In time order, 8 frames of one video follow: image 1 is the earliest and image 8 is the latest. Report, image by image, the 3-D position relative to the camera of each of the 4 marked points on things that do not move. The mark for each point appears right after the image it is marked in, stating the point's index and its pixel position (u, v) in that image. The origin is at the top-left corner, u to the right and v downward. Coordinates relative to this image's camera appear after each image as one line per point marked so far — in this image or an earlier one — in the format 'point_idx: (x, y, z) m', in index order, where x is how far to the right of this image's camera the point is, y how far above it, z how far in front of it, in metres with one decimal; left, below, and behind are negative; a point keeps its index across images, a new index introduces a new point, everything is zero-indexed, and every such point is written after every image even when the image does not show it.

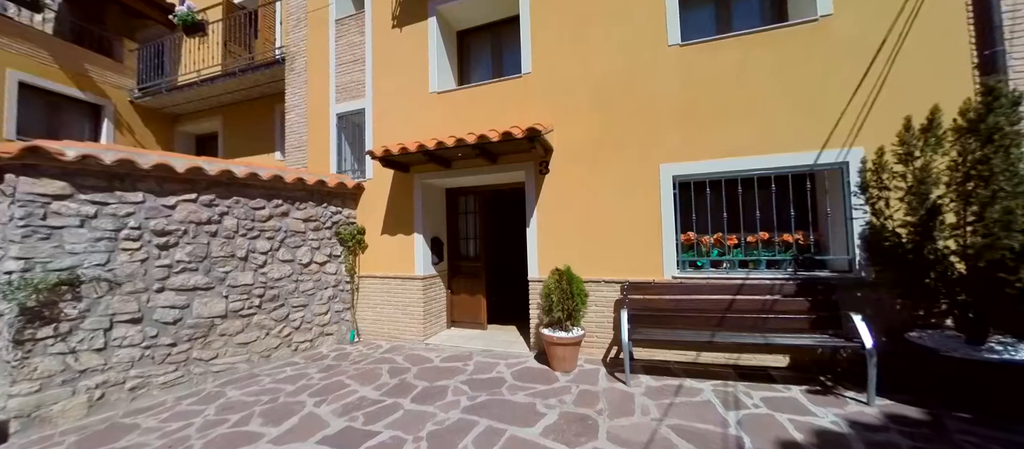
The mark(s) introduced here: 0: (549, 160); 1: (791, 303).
0: (+0.5, +0.9, +4.9) m
1: (+2.8, -0.8, +3.8) m
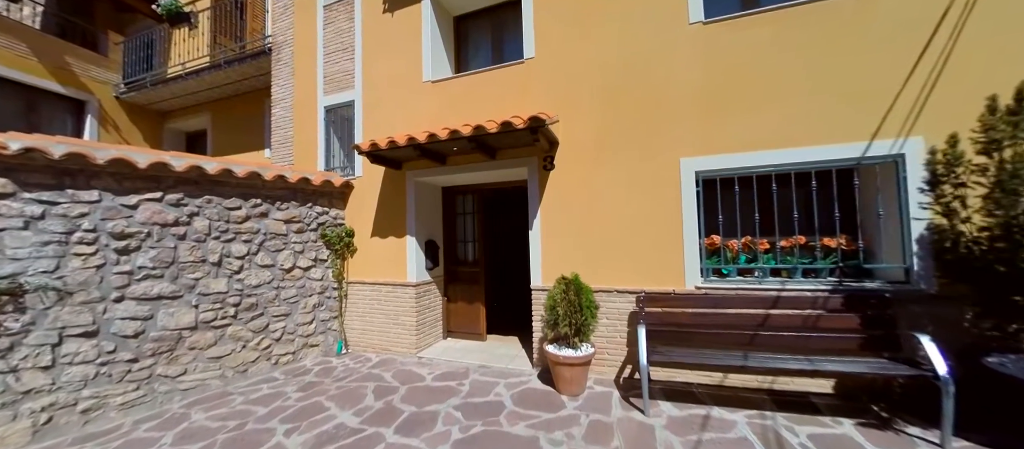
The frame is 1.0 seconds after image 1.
0: (+0.5, +0.8, +4.4) m
1: (+2.8, -0.8, +3.2) m
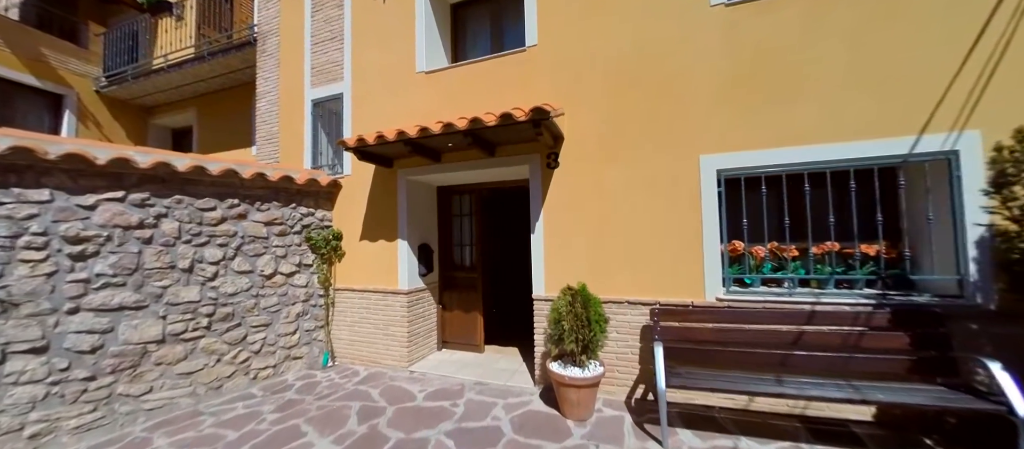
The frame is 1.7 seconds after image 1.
0: (+0.5, +0.8, +4.0) m
1: (+2.8, -0.9, +2.8) m
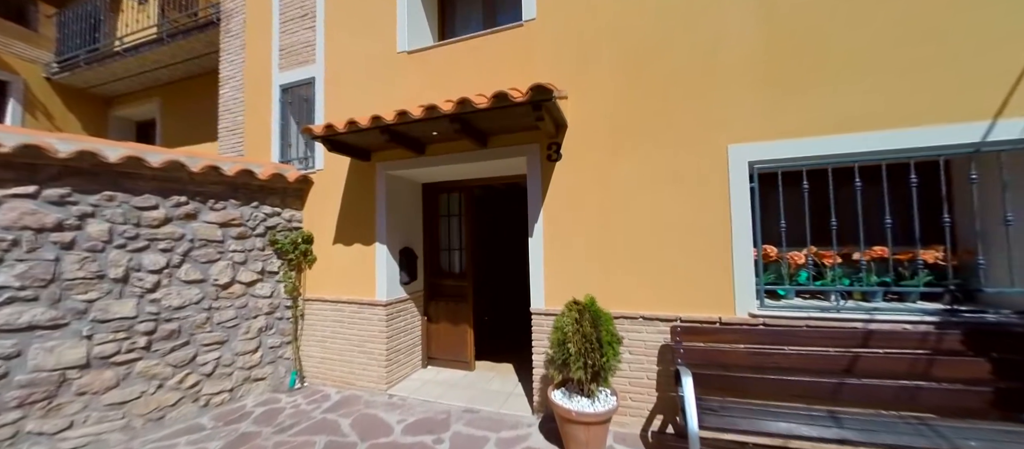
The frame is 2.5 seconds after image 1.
0: (+0.5, +0.8, +3.4) m
1: (+2.8, -0.9, +2.3) m
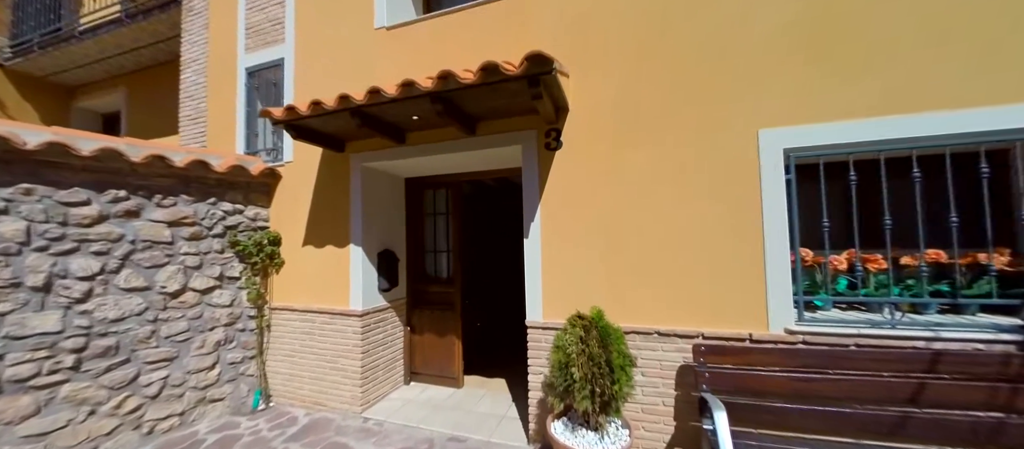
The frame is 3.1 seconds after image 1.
0: (+0.4, +0.8, +3.0) m
1: (+2.7, -0.9, +1.9) m
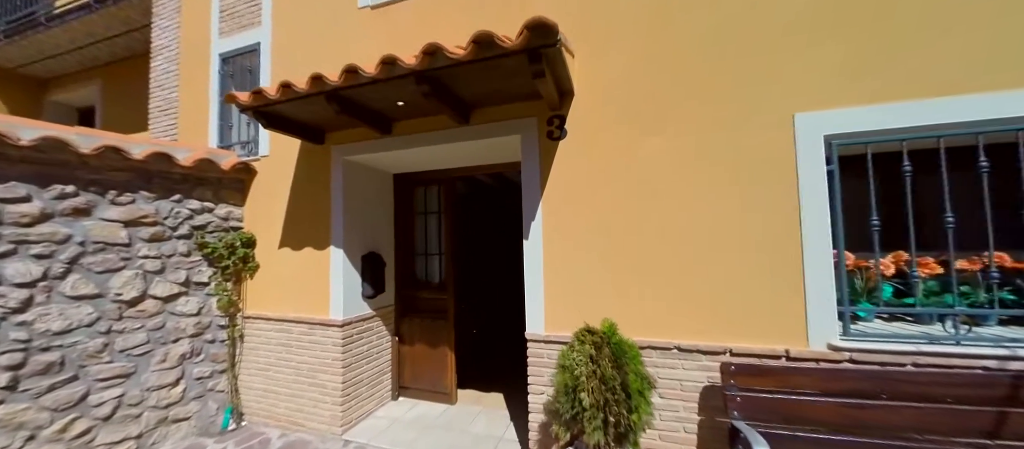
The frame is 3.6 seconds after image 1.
0: (+0.4, +0.8, +2.6) m
1: (+2.7, -0.9, +1.6) m
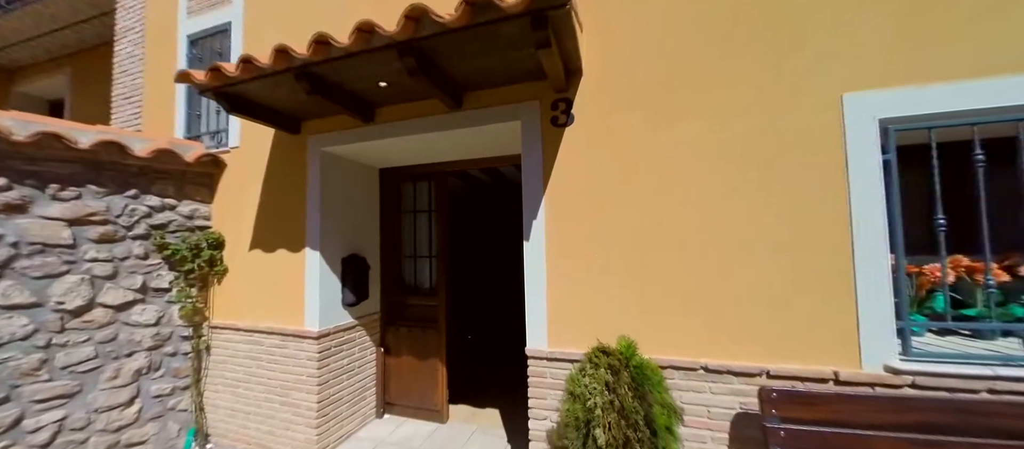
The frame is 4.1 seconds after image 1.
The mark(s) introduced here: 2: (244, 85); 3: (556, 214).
0: (+0.4, +0.8, +2.3) m
1: (+2.7, -0.9, +1.2) m
2: (-1.7, +0.9, +2.3) m
3: (+0.3, +0.1, +2.3) m
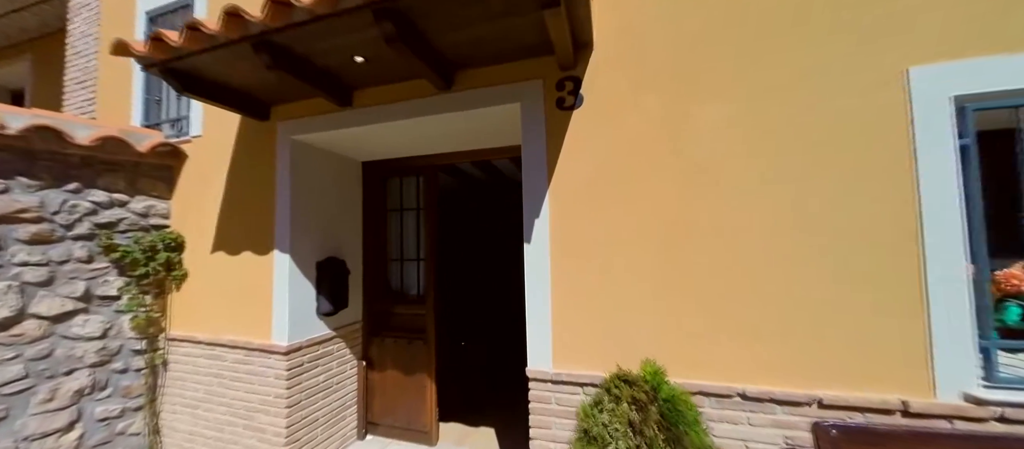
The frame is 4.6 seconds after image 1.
0: (+0.4, +0.8, +2.0) m
1: (+2.7, -0.9, +1.0) m
2: (-1.7, +0.9, +1.9) m
3: (+0.3, +0.1, +2.0) m
